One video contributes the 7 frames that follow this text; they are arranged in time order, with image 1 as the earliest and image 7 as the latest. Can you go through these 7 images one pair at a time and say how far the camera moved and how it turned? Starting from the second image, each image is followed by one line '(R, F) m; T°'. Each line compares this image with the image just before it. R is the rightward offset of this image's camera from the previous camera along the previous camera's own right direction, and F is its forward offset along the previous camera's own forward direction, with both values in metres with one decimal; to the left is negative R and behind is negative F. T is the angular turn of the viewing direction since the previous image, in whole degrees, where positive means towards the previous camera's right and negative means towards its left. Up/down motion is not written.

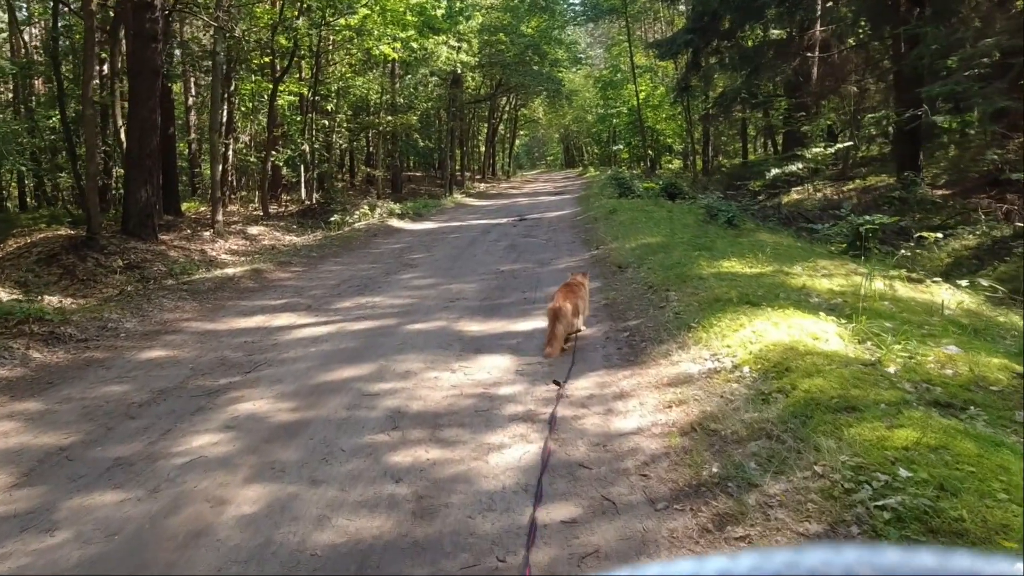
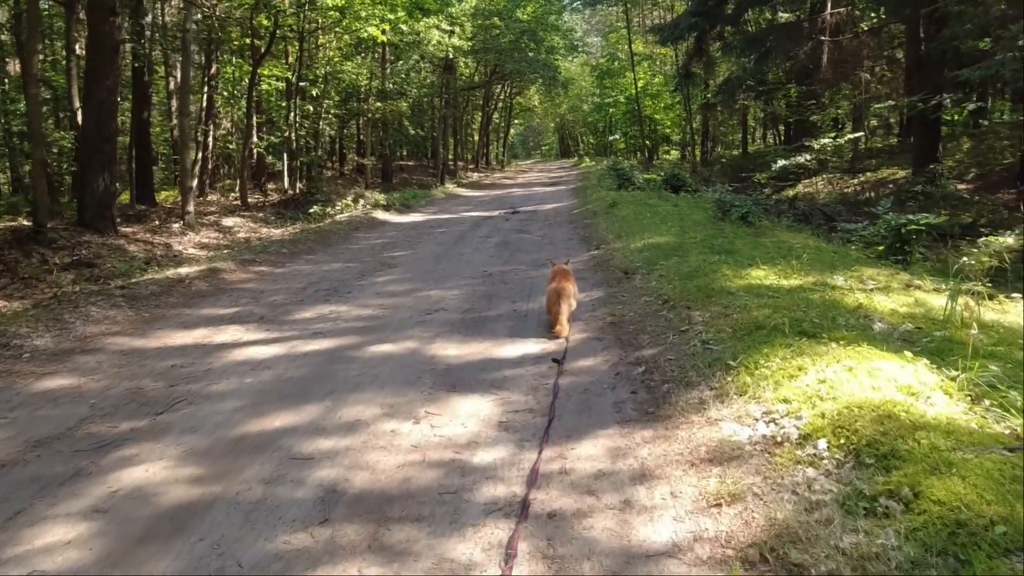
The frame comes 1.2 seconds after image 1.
(+0.1, +1.2) m; 0°
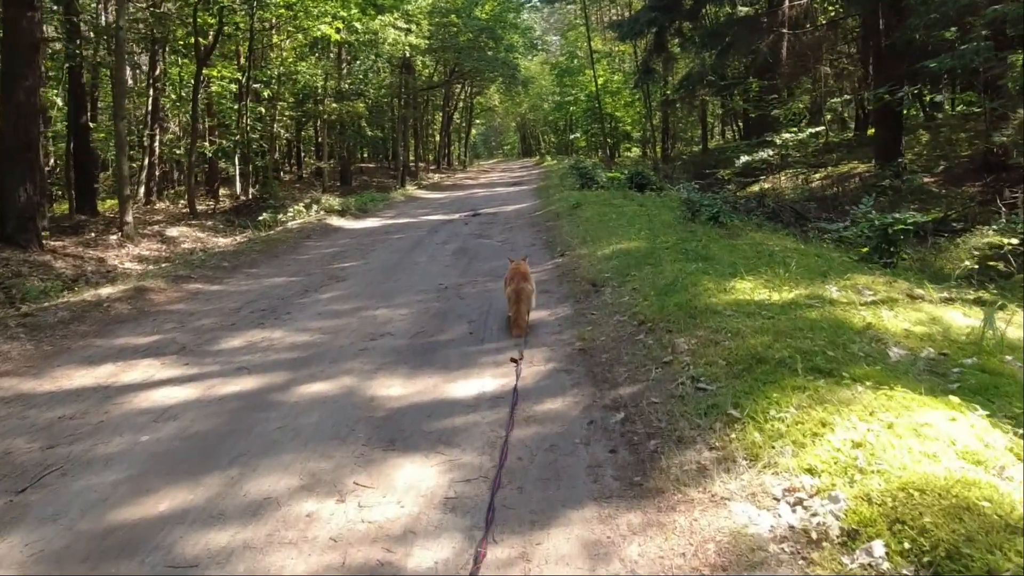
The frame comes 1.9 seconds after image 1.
(+0.1, +0.8) m; +3°
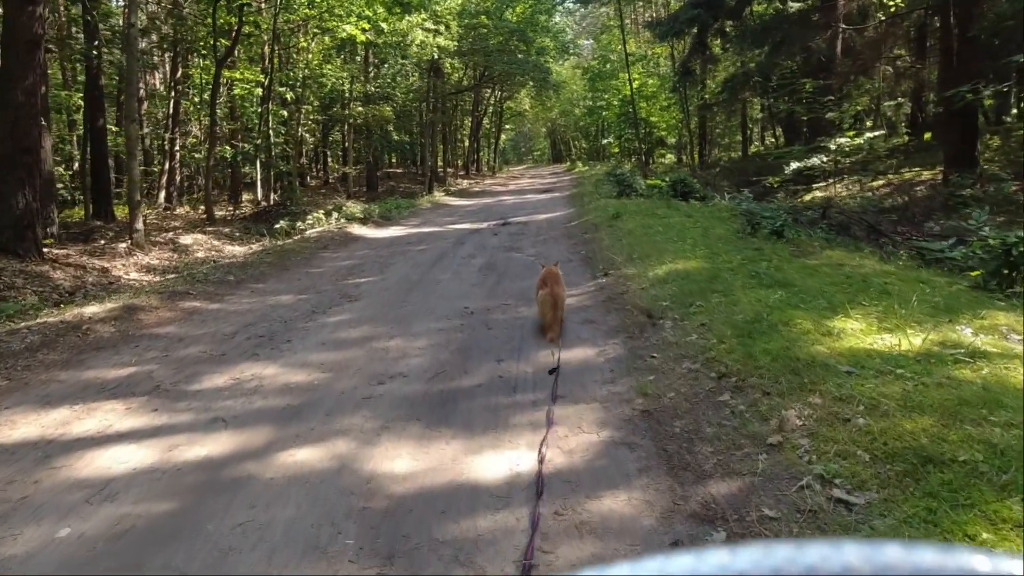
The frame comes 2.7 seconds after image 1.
(-0.1, +1.1) m; -2°
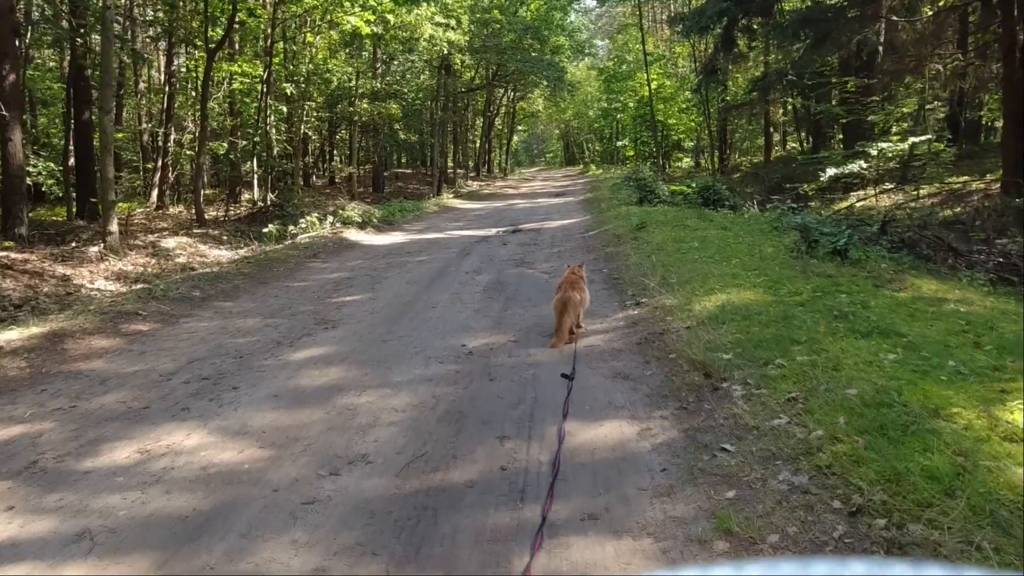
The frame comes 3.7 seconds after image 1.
(0.0, +1.4) m; -1°
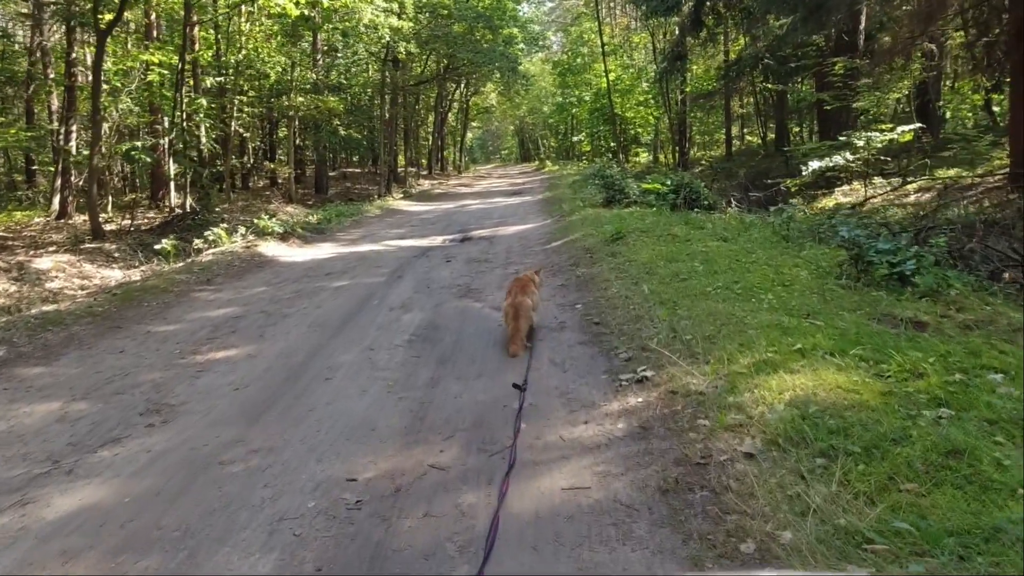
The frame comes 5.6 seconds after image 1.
(+0.2, +2.4) m; +3°
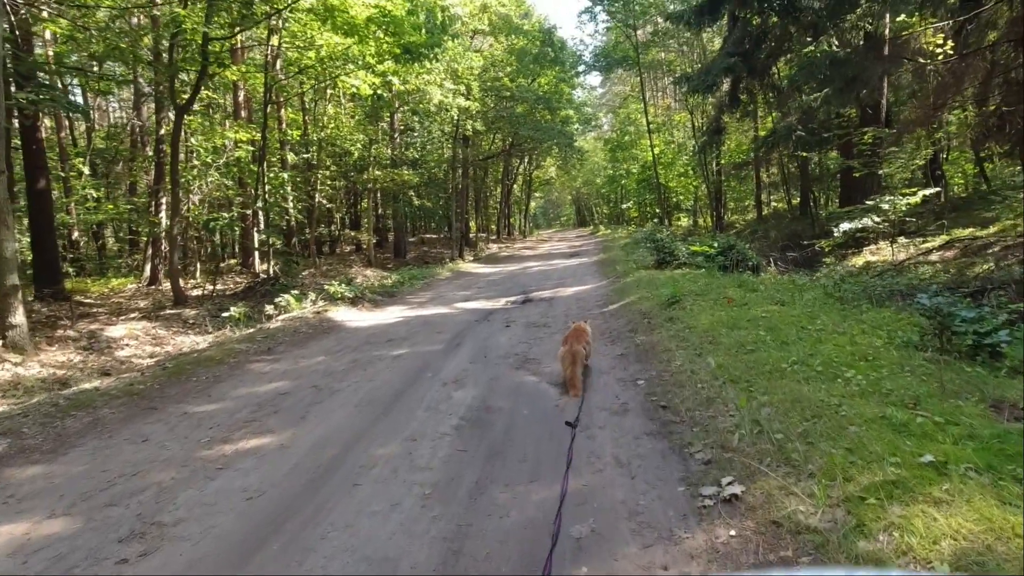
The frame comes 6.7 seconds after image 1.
(0.0, +0.9) m; -4°
